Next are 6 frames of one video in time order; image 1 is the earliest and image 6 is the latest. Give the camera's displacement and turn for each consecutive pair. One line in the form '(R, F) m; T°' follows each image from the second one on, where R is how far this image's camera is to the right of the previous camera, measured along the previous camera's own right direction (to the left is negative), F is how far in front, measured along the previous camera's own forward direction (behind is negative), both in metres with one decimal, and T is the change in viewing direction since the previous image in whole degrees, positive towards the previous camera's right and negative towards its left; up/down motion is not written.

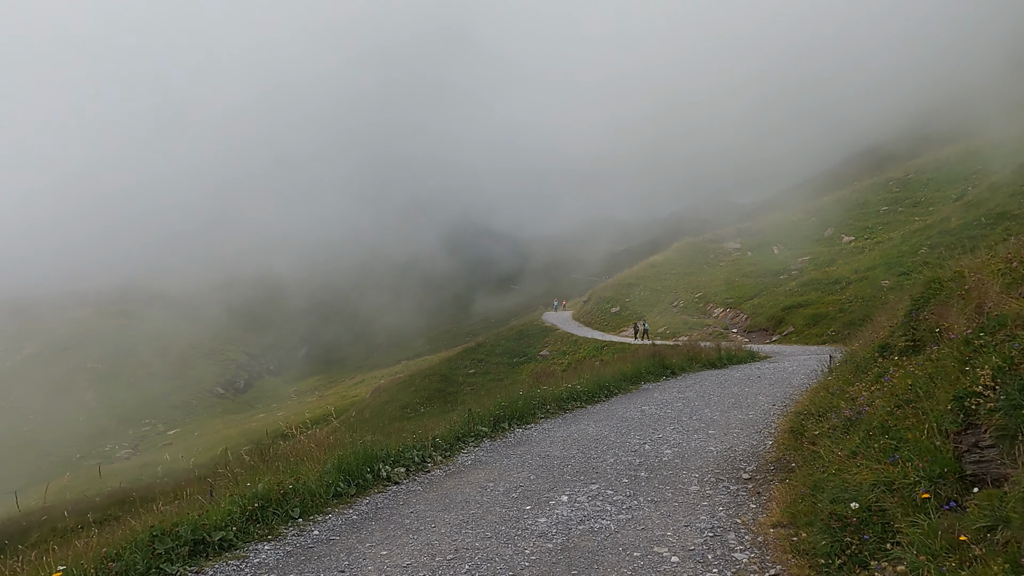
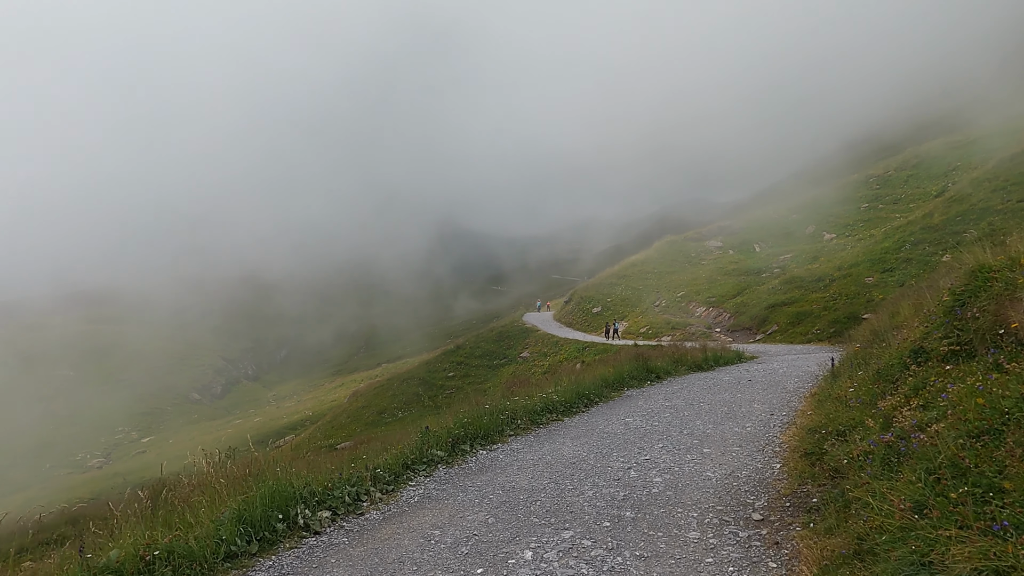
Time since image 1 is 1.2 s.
(+0.5, +2.0) m; +2°
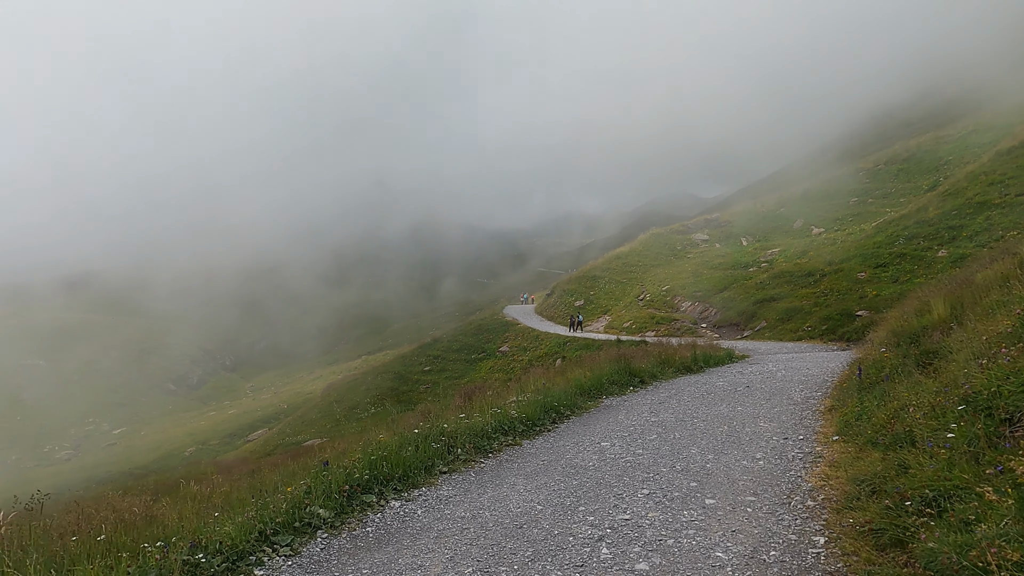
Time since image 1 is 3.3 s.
(+0.9, +3.4) m; +2°
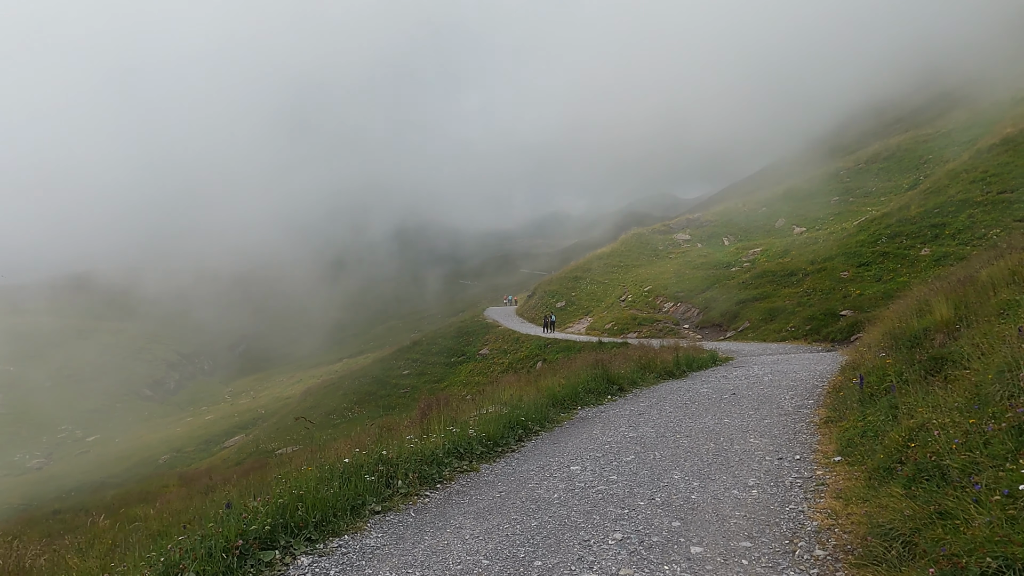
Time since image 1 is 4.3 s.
(+0.6, +1.6) m; +2°
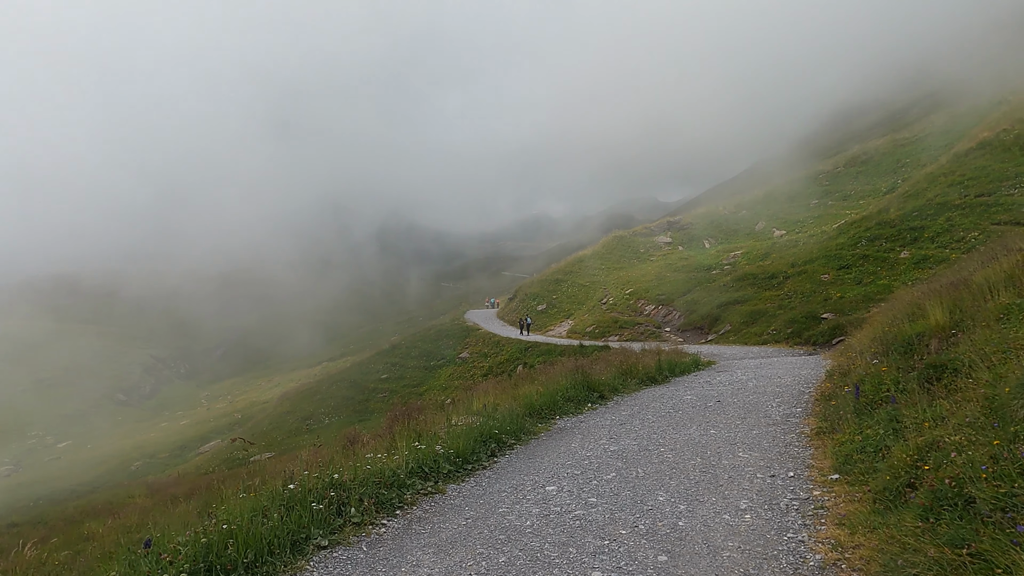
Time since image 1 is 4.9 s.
(+0.2, +0.9) m; +2°
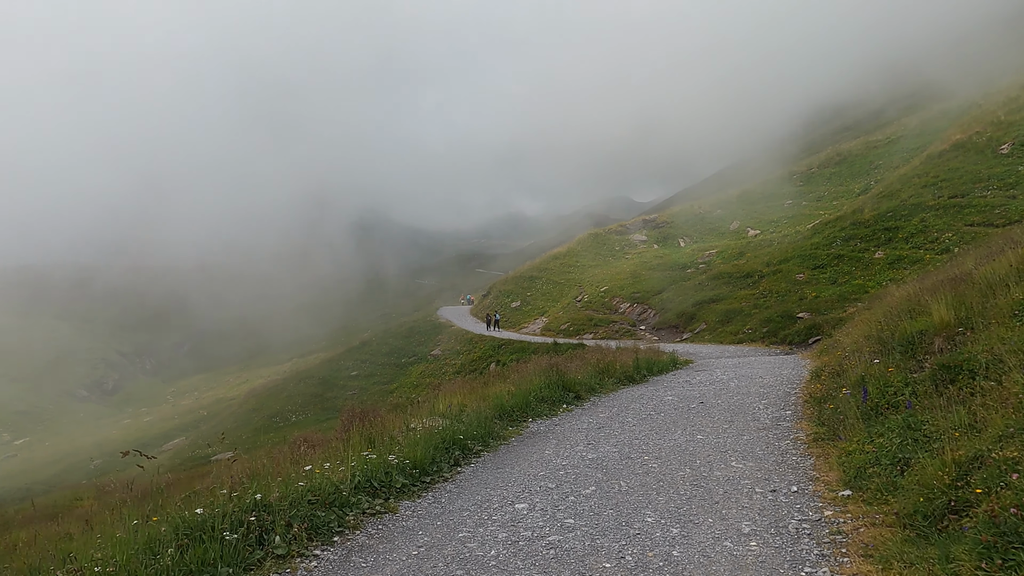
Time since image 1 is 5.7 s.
(+0.1, +1.4) m; +3°
